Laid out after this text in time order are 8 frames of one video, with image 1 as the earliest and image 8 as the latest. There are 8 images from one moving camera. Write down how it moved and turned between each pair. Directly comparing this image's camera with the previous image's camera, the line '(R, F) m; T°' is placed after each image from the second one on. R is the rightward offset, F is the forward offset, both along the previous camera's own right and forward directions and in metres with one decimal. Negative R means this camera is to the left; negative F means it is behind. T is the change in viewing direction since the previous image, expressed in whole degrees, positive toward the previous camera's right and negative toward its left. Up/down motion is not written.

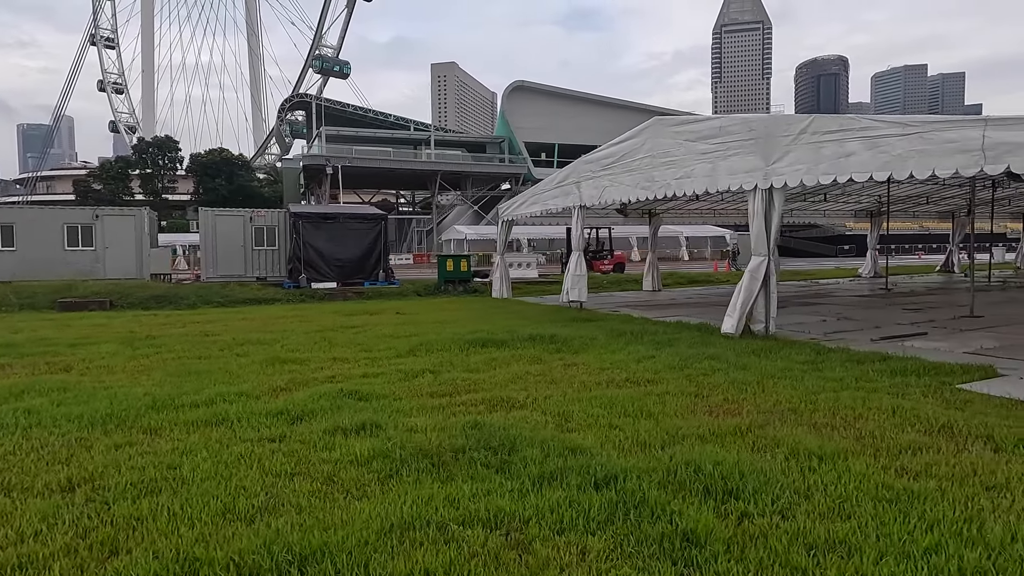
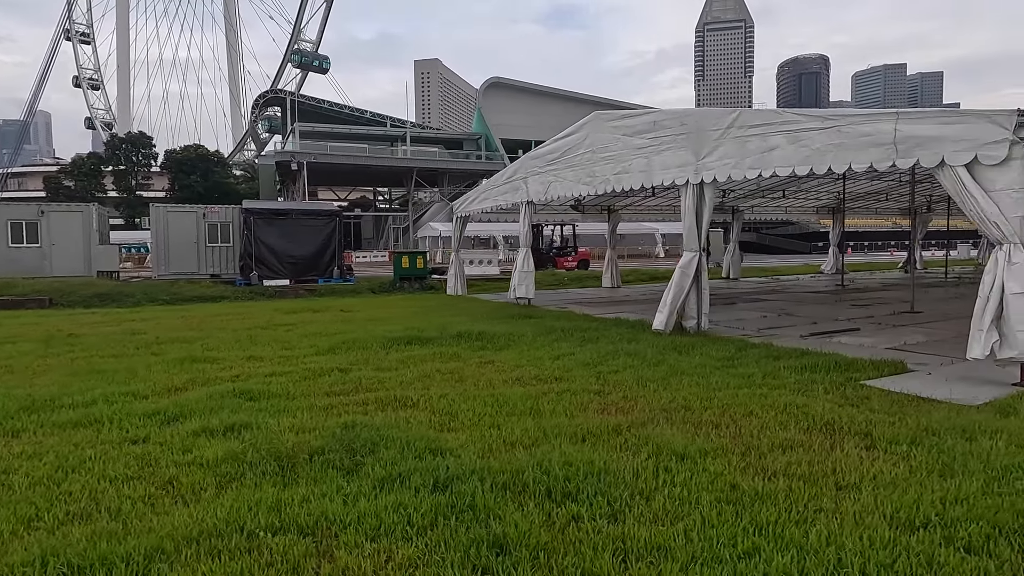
(+0.7, +0.1) m; +1°
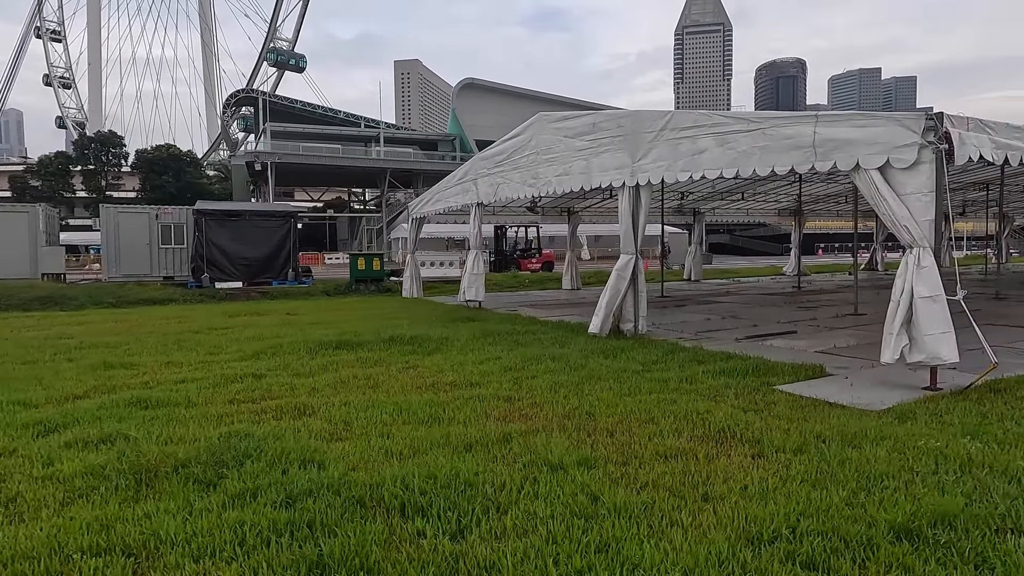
(+0.6, +0.1) m; +2°
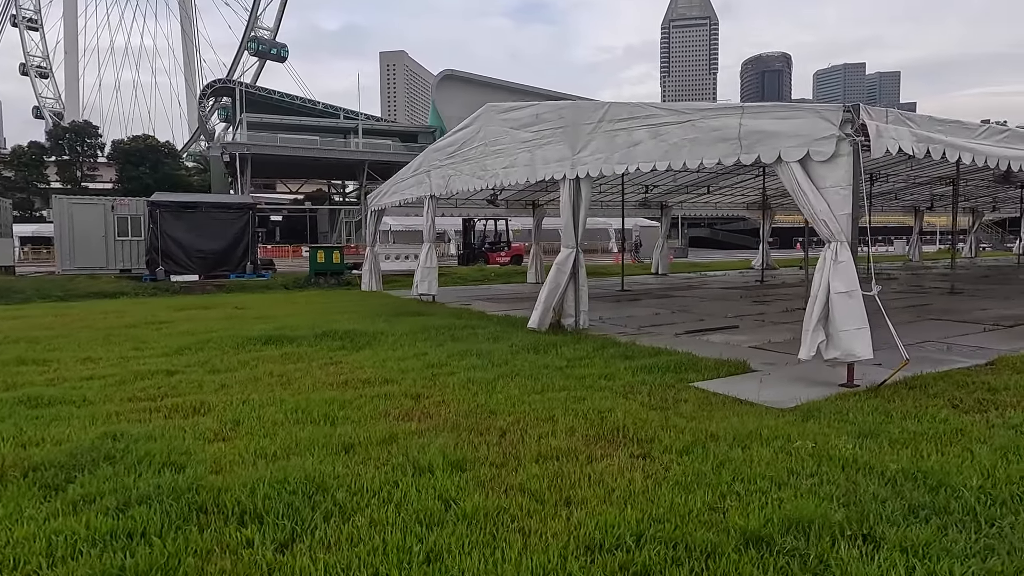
(+0.6, +0.1) m; +1°
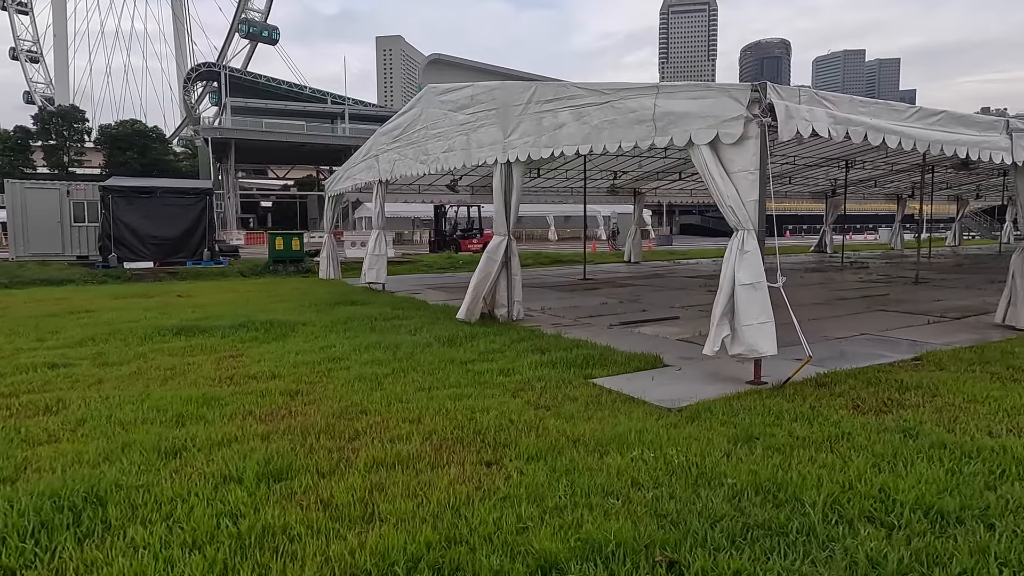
(+0.8, +0.3) m; 0°
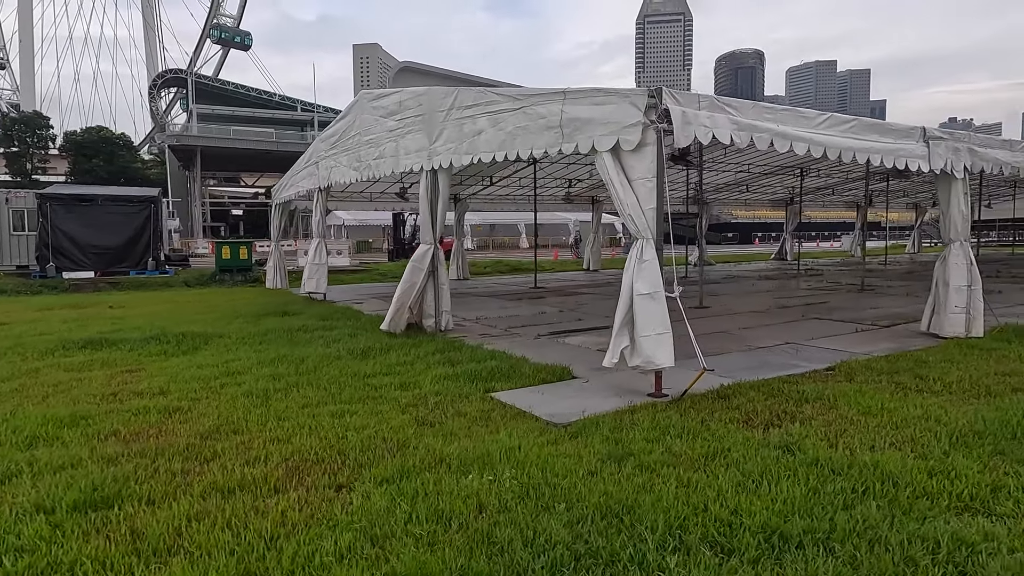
(+0.6, +0.2) m; +2°
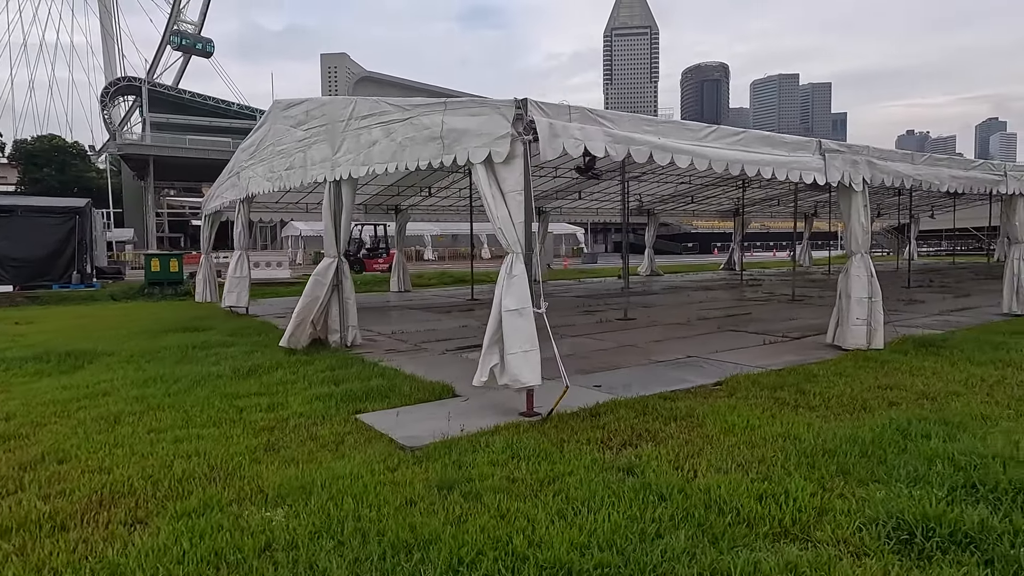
(+0.7, +0.1) m; +2°
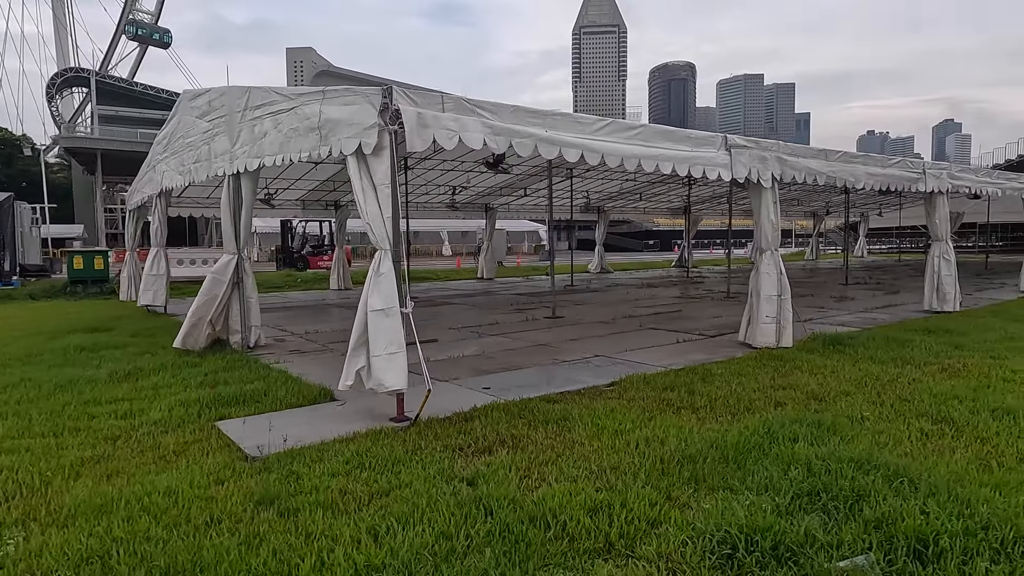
(+0.7, +0.2) m; +3°
